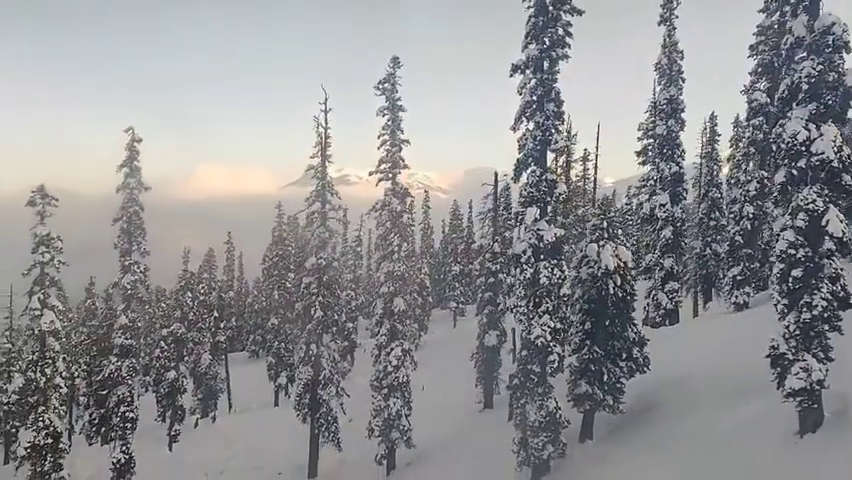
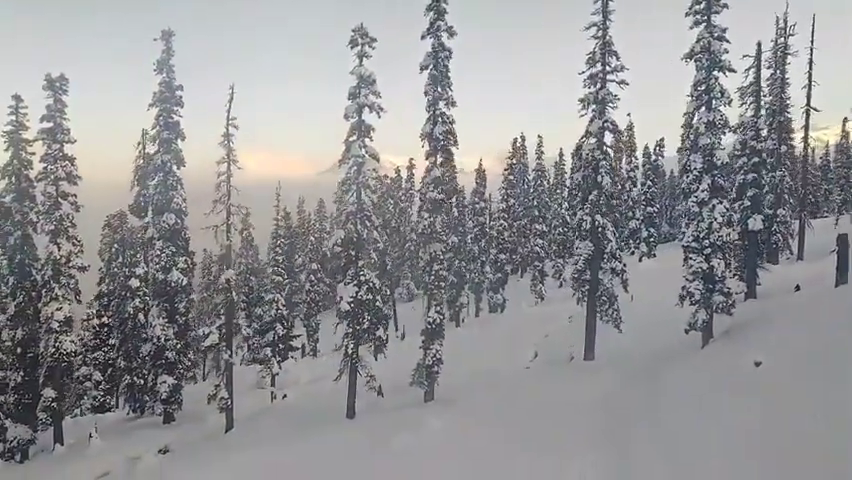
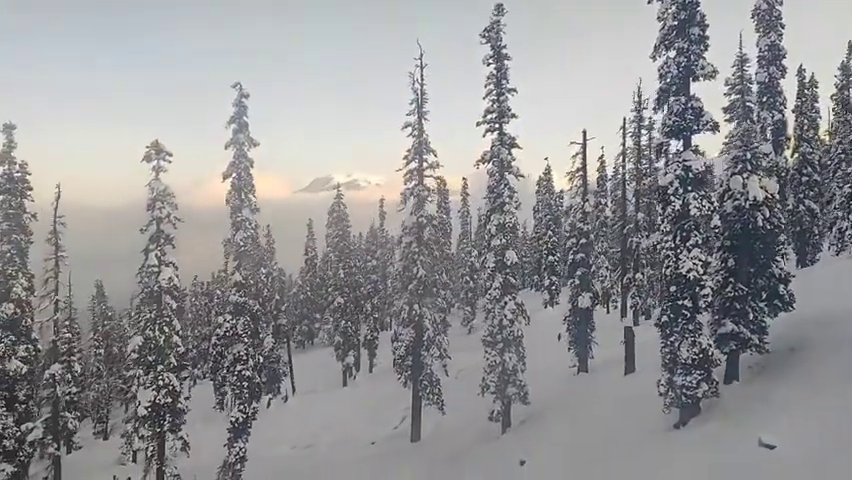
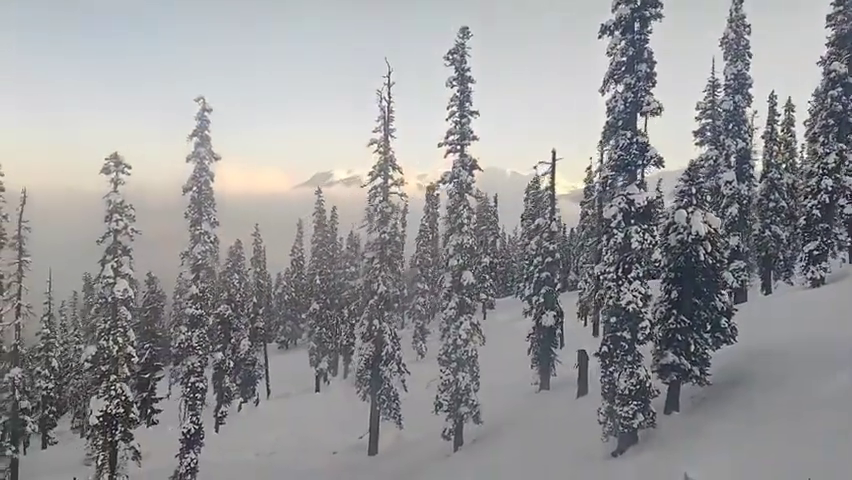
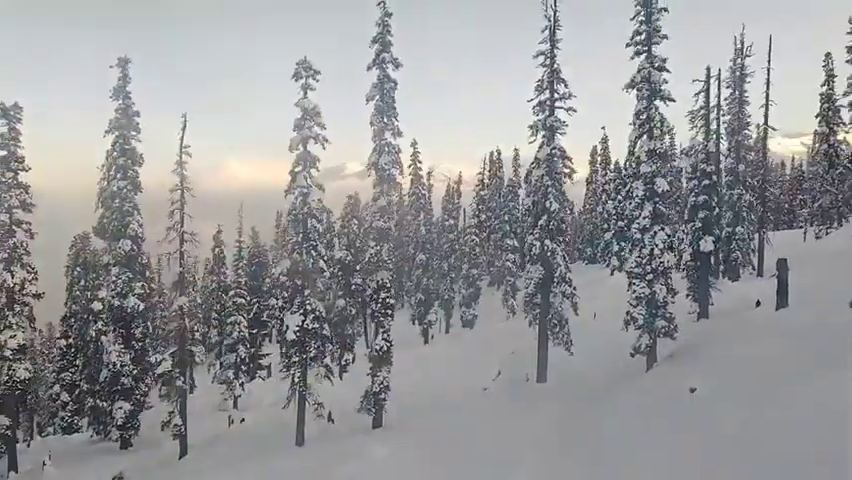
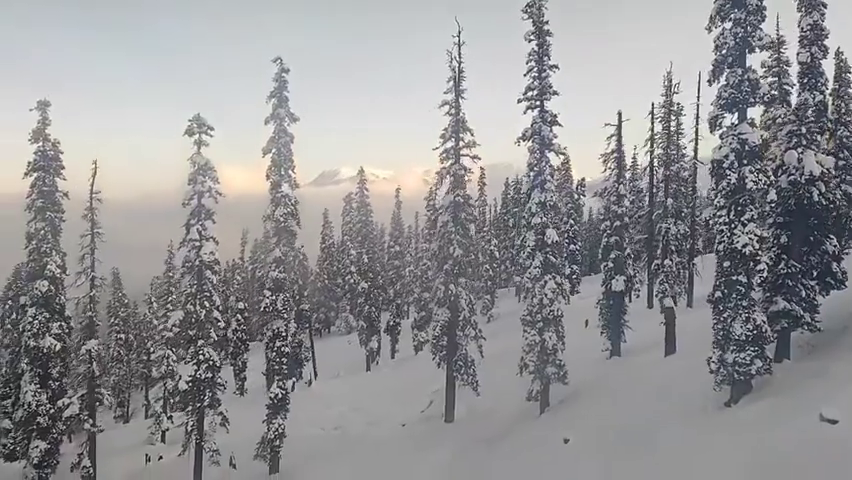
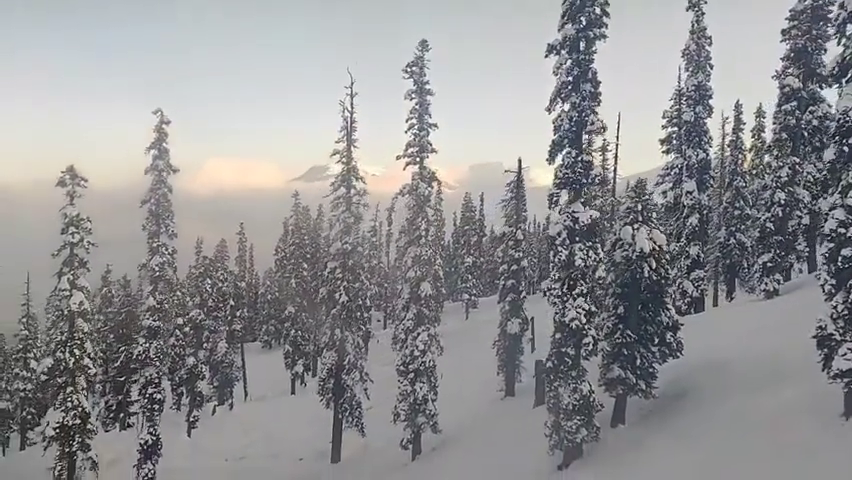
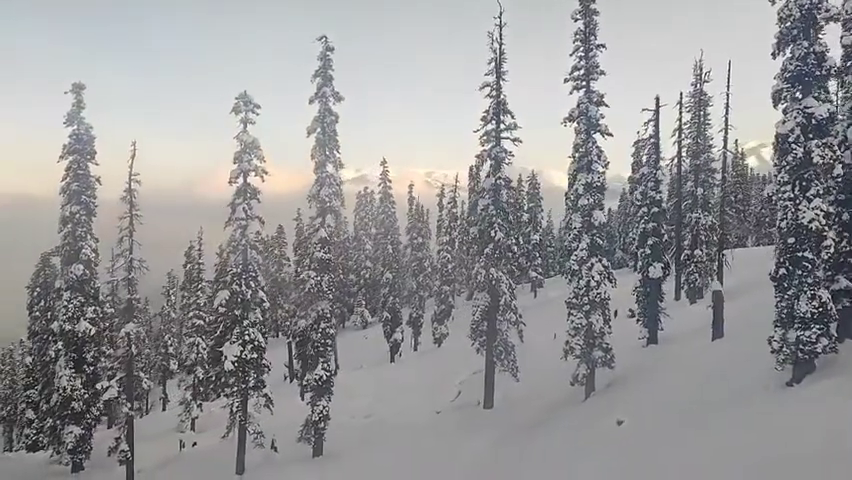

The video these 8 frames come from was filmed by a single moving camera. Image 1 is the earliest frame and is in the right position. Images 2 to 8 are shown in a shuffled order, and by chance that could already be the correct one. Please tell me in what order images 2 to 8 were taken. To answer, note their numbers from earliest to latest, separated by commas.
7, 4, 3, 6, 8, 5, 2
